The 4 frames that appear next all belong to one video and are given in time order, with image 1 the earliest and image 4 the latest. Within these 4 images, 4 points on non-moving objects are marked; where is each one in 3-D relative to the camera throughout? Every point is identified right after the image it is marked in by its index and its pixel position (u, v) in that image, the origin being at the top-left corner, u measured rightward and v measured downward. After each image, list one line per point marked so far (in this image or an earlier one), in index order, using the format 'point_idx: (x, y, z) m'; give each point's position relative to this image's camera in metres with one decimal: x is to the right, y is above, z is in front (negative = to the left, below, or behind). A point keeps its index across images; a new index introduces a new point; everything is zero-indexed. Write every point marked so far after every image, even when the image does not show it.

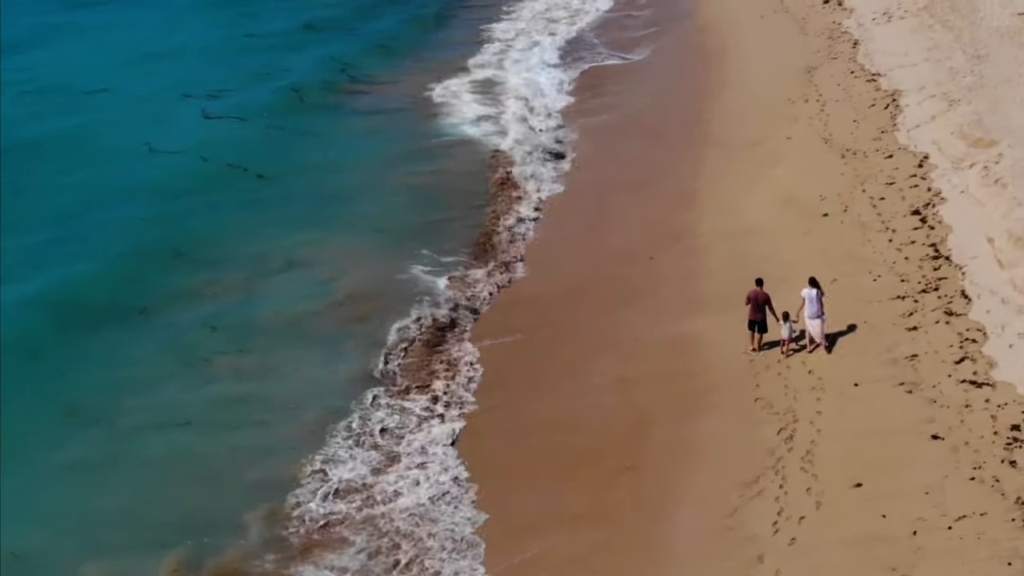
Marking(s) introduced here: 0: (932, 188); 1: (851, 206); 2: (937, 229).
0: (+7.6, +1.8, +18.7) m
1: (+6.1, +1.5, +18.7) m
2: (+7.1, +1.0, +17.3) m
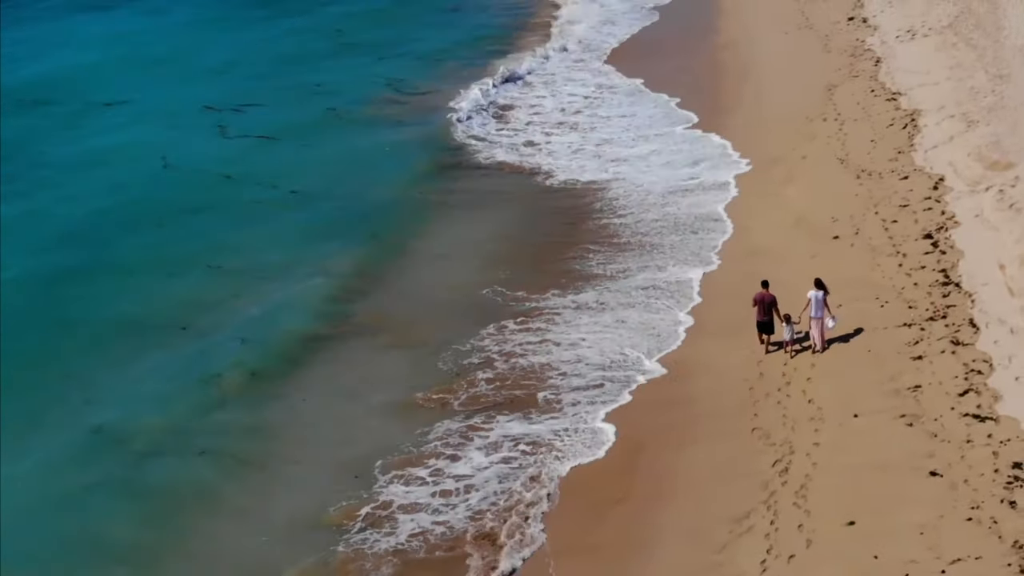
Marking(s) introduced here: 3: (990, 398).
0: (+7.6, +1.4, +18.3) m
1: (+6.2, +1.1, +18.3) m
2: (+7.1, +0.6, +16.8) m
3: (+5.8, -1.3, +12.6) m
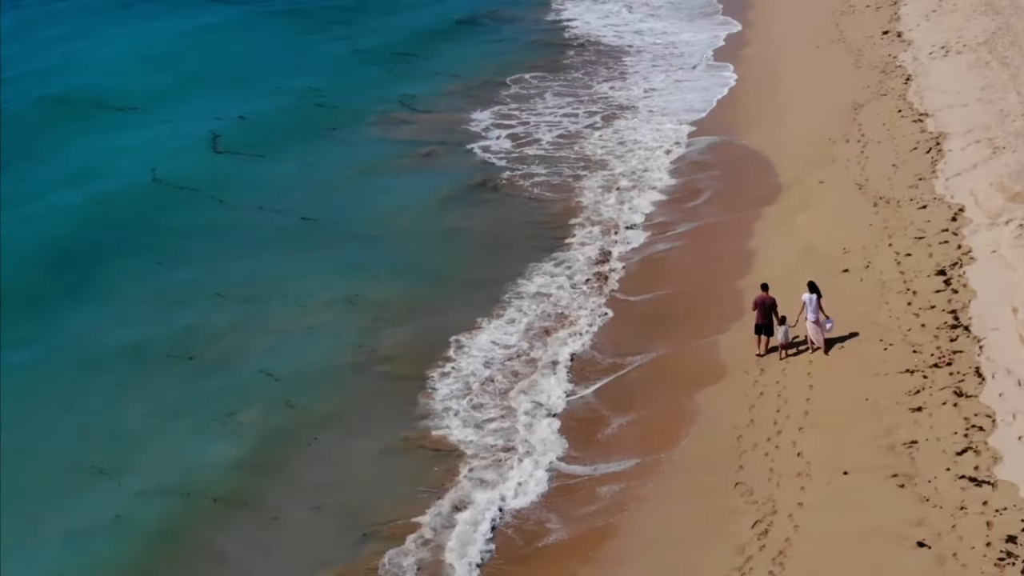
0: (+7.5, +0.7, +17.4) m
1: (+6.1, +0.4, +17.5) m
2: (+6.9, -0.1, +16.0) m
3: (+5.4, -1.9, +11.8) m
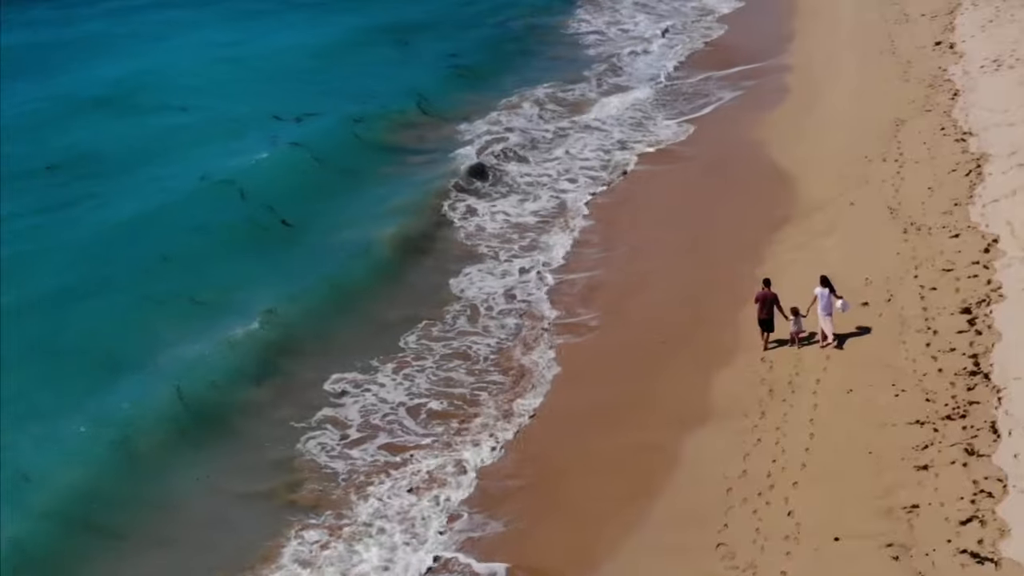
0: (+7.4, +0.1, +16.2) m
1: (+6.0, -0.2, +16.4) m
2: (+6.7, -0.7, +14.8) m
3: (+5.0, -2.5, +10.7) m
